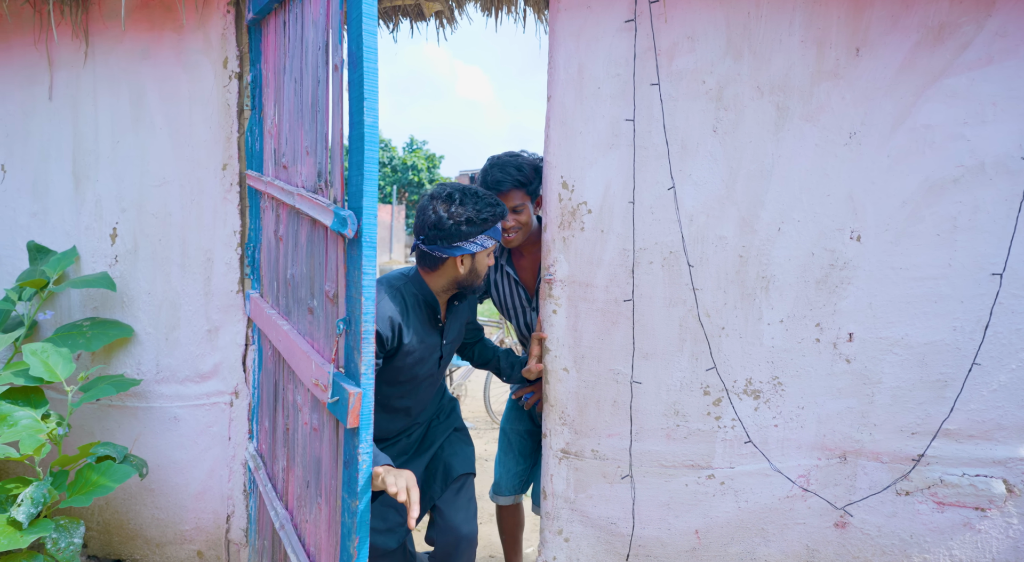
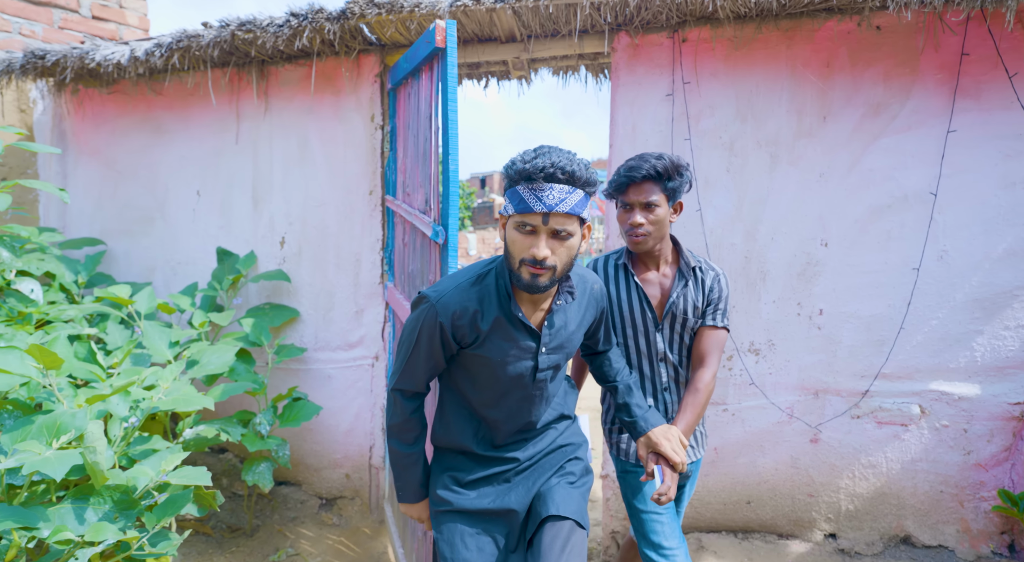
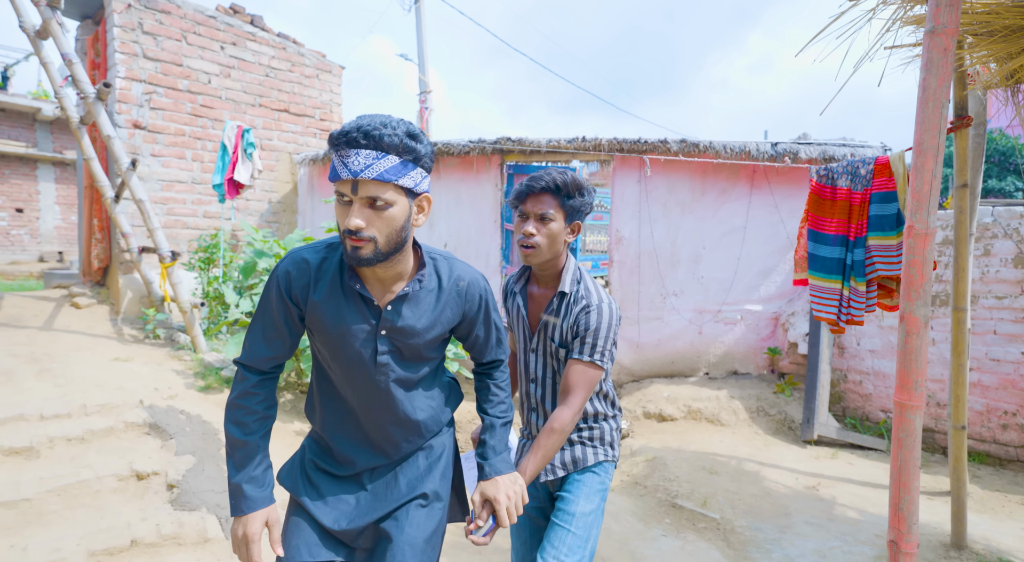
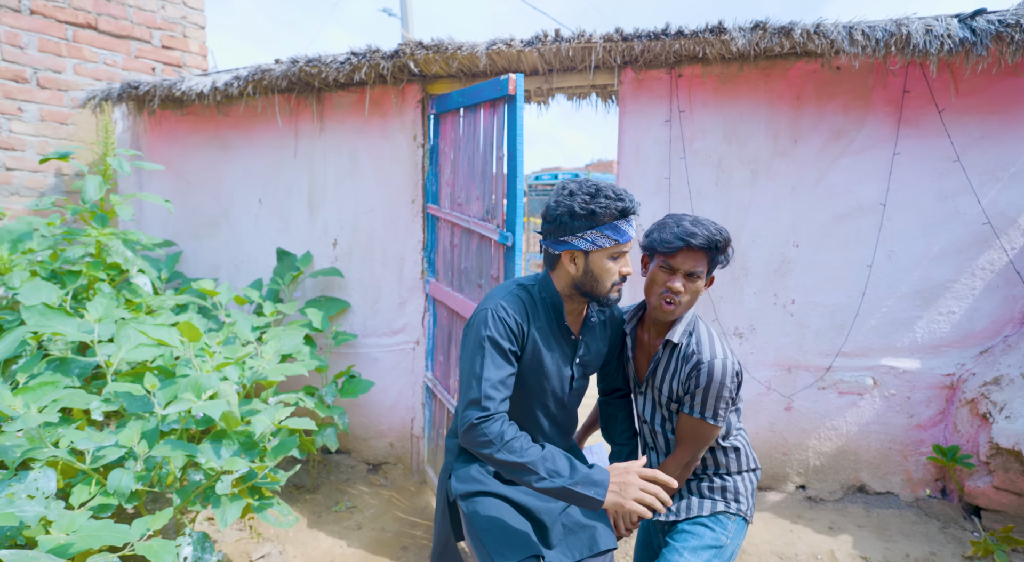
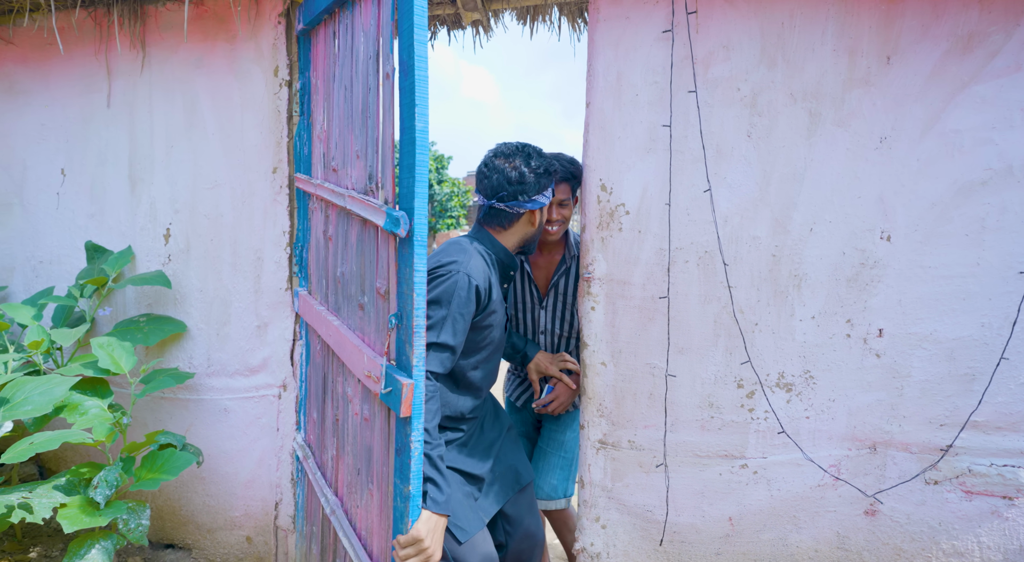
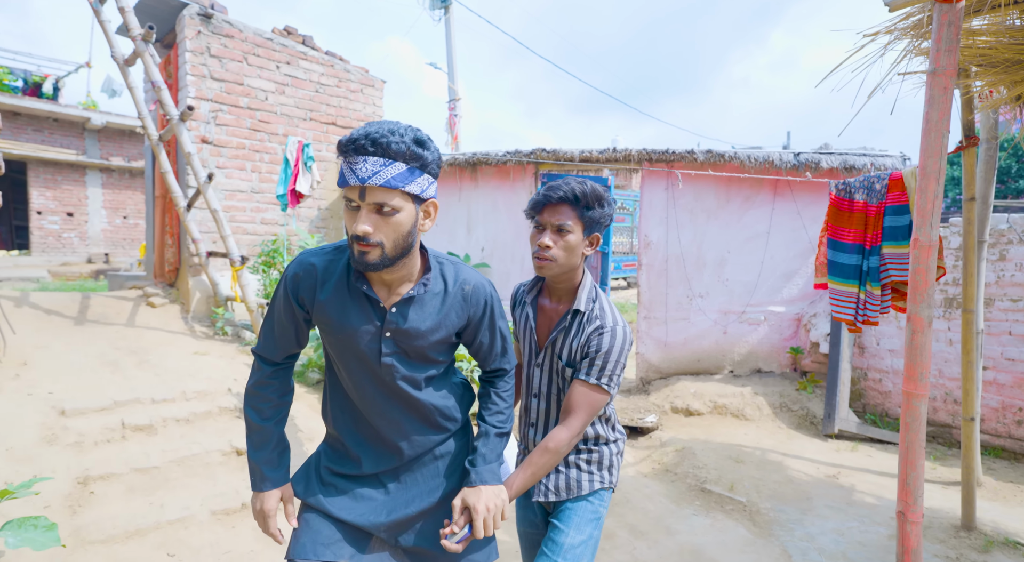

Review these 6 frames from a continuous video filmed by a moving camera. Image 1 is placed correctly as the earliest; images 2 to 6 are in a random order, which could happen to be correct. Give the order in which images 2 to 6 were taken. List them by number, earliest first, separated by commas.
5, 2, 4, 3, 6
